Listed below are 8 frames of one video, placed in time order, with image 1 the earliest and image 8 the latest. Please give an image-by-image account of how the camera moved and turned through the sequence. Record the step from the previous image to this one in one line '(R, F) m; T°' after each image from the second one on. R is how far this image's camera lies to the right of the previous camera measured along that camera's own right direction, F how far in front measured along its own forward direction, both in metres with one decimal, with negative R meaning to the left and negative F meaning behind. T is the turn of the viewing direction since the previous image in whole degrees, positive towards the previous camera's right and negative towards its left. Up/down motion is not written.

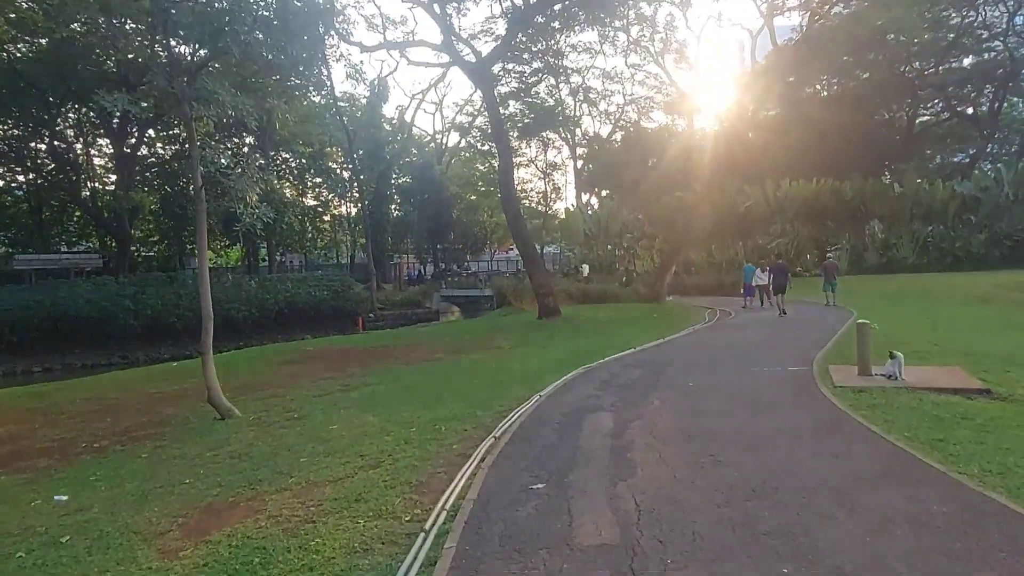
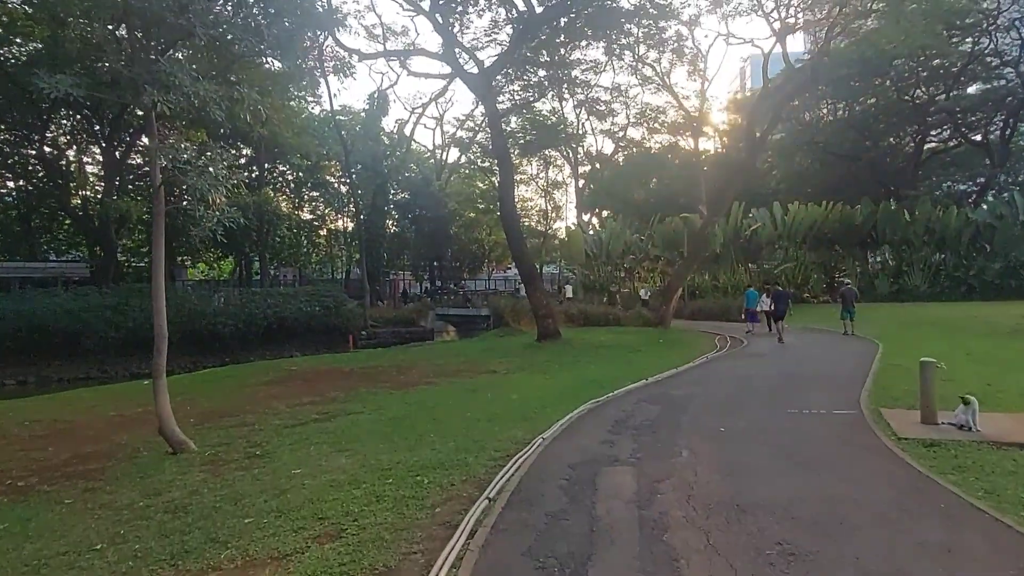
(0.0, +1.3) m; 0°
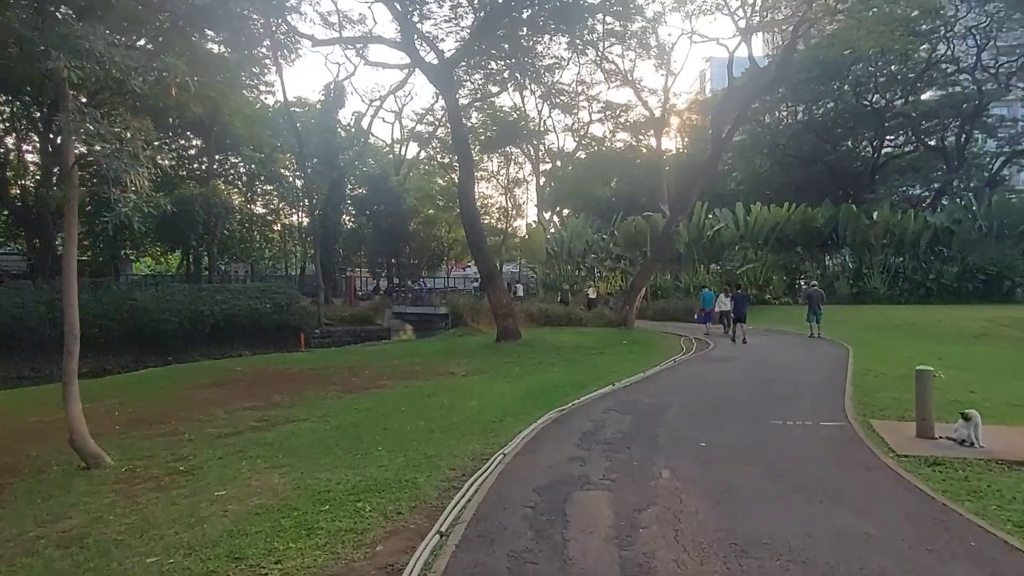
(0.0, +0.8) m; +3°
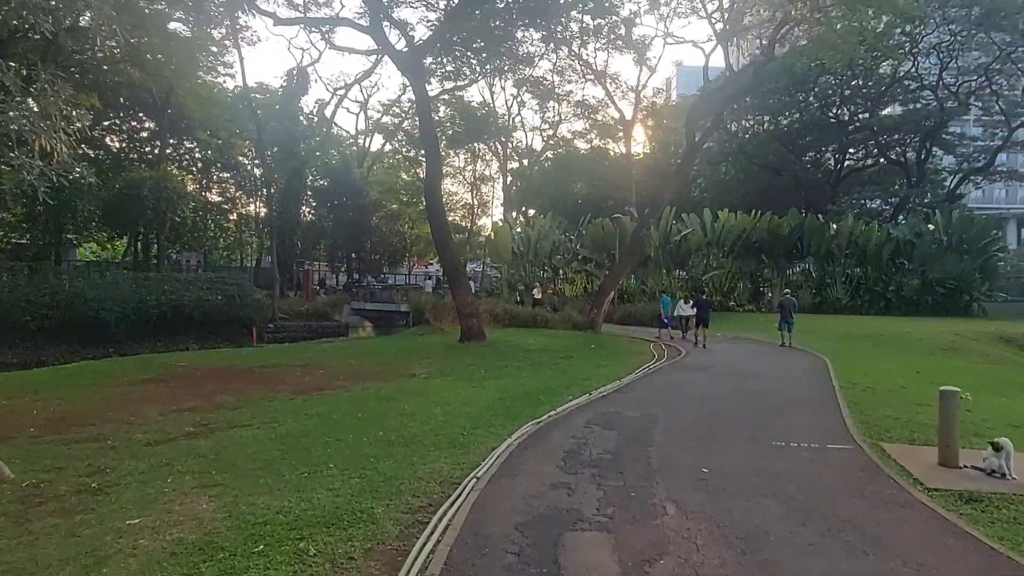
(-0.1, +0.9) m; +3°
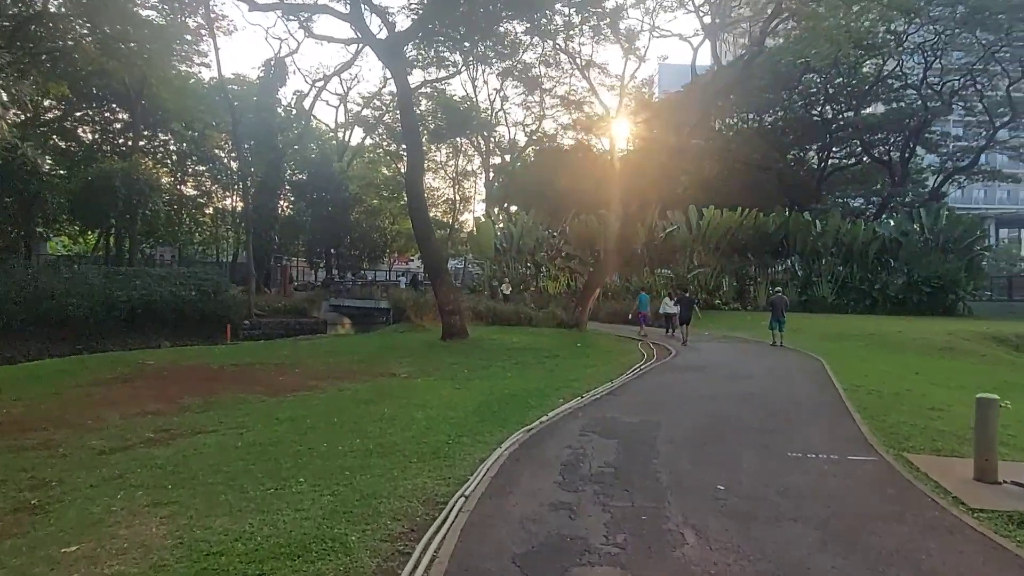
(-0.1, +0.6) m; +2°
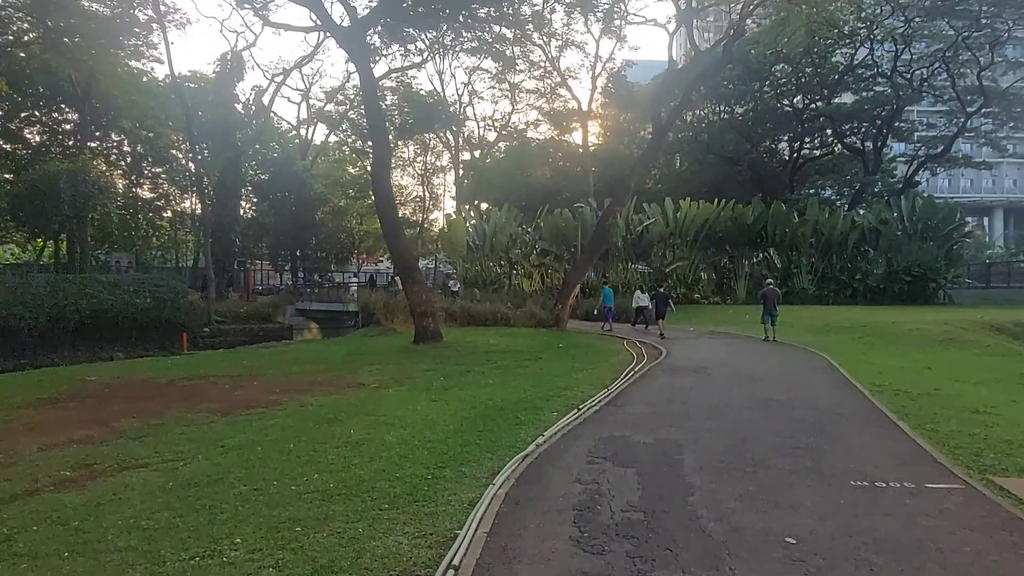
(-0.1, +1.2) m; +2°
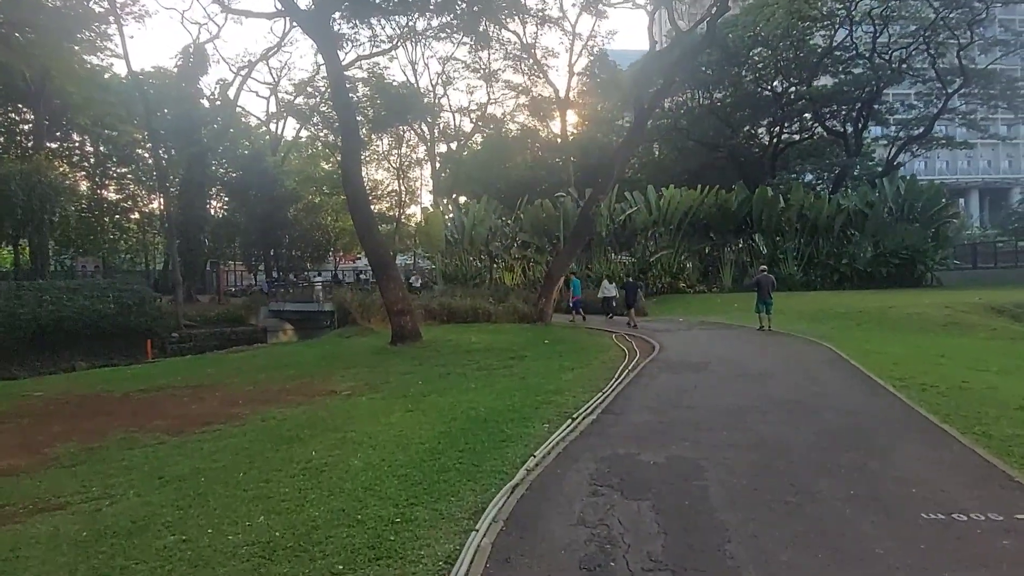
(0.0, +1.0) m; +2°
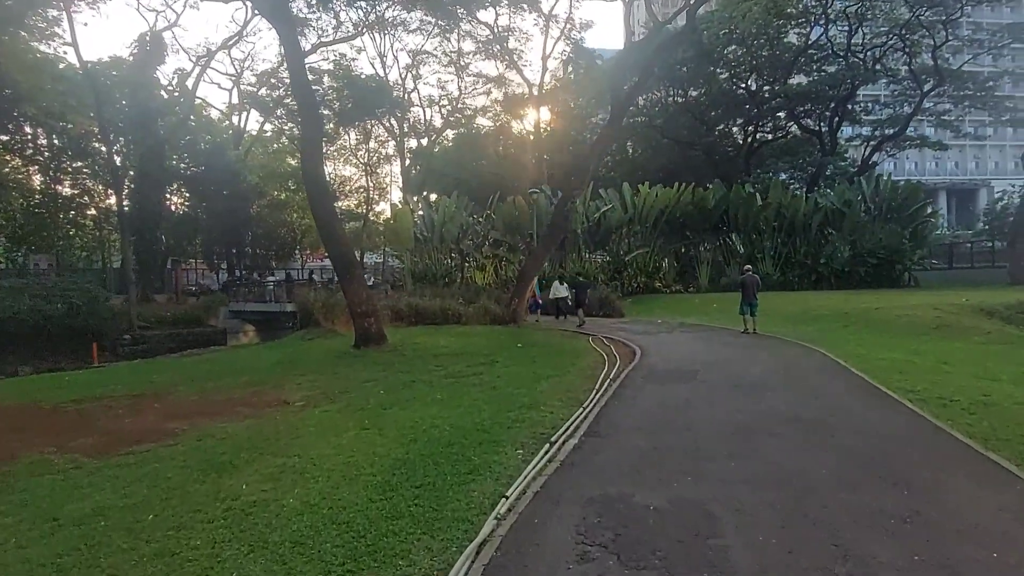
(0.0, +1.0) m; +2°
